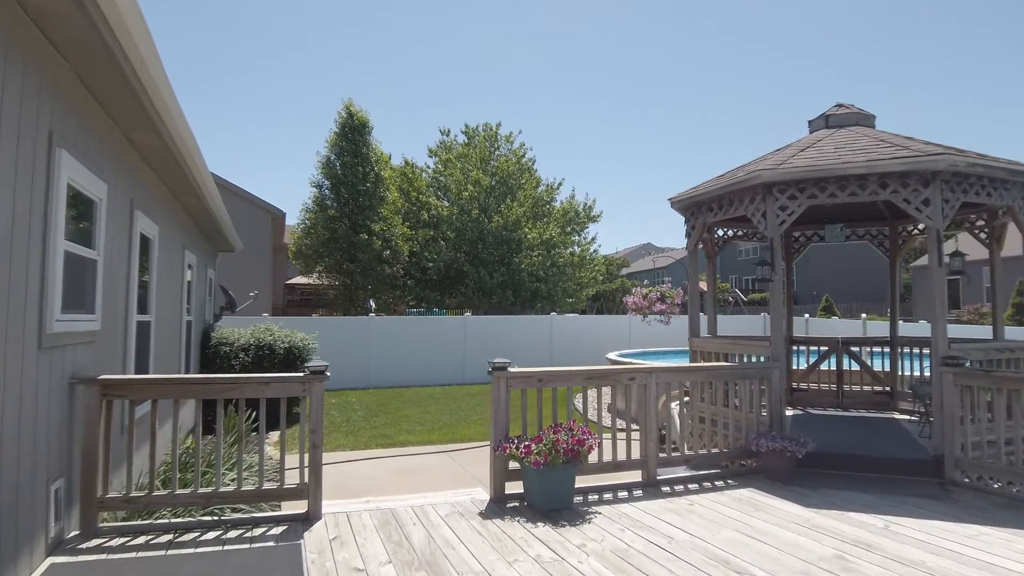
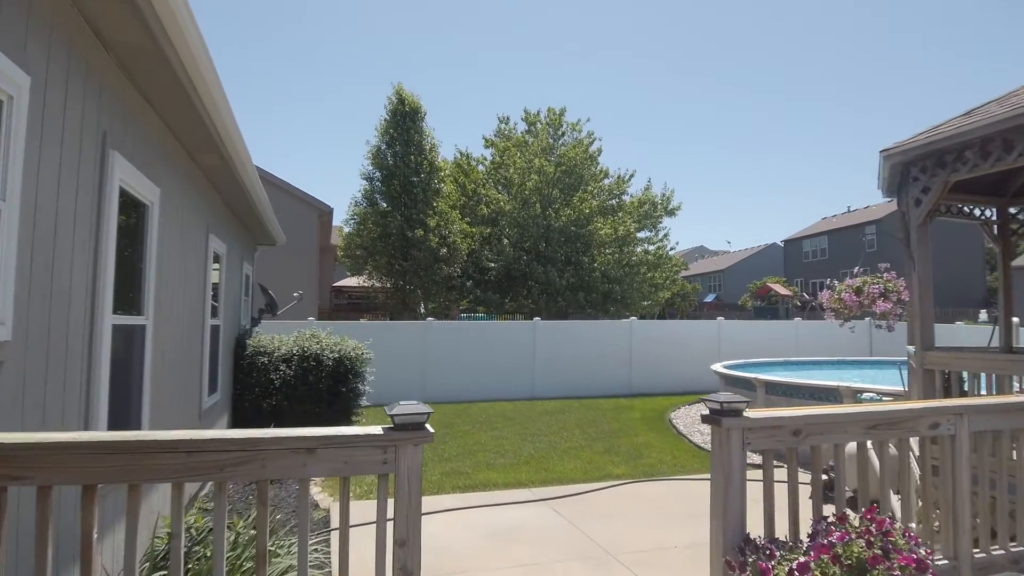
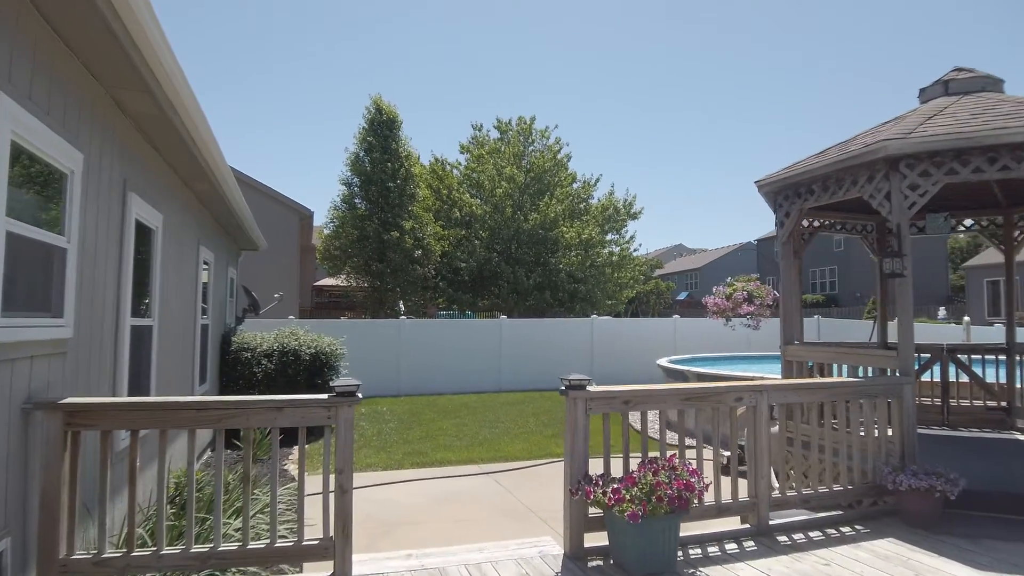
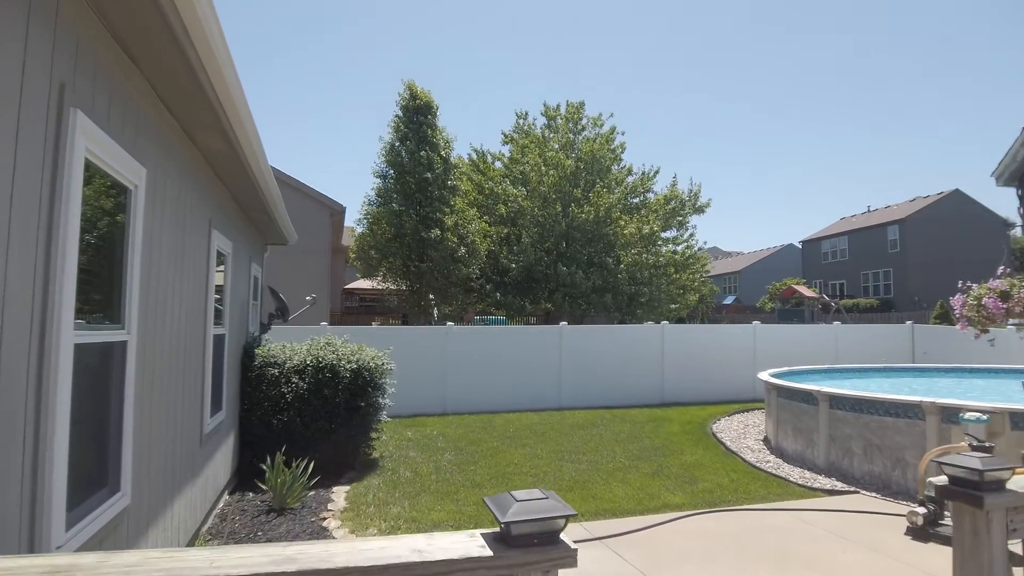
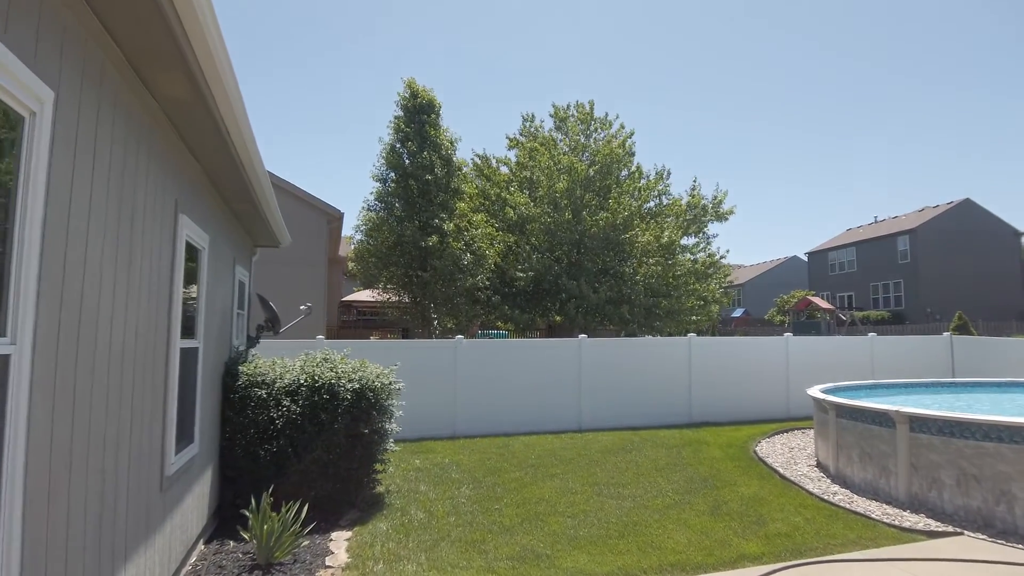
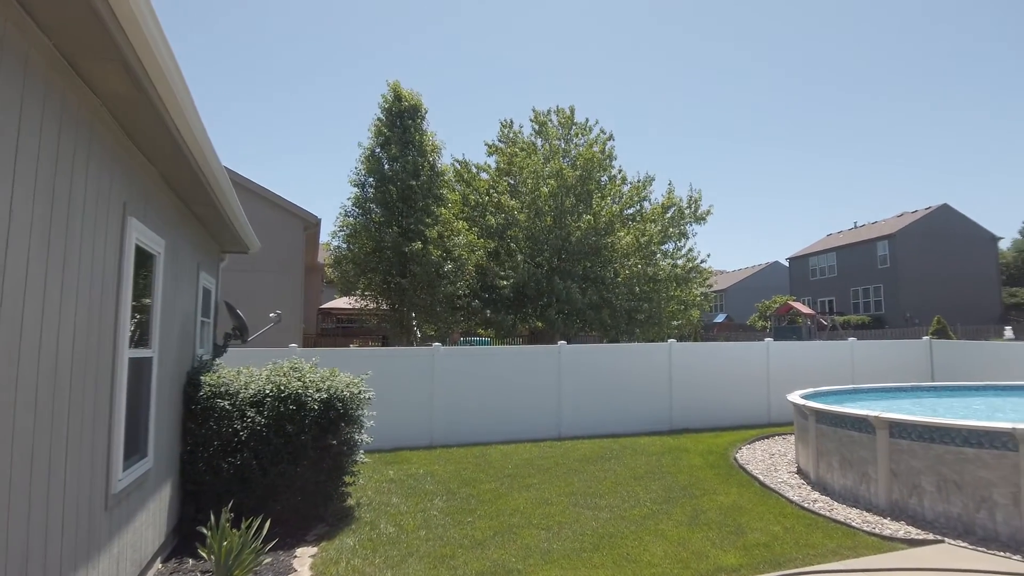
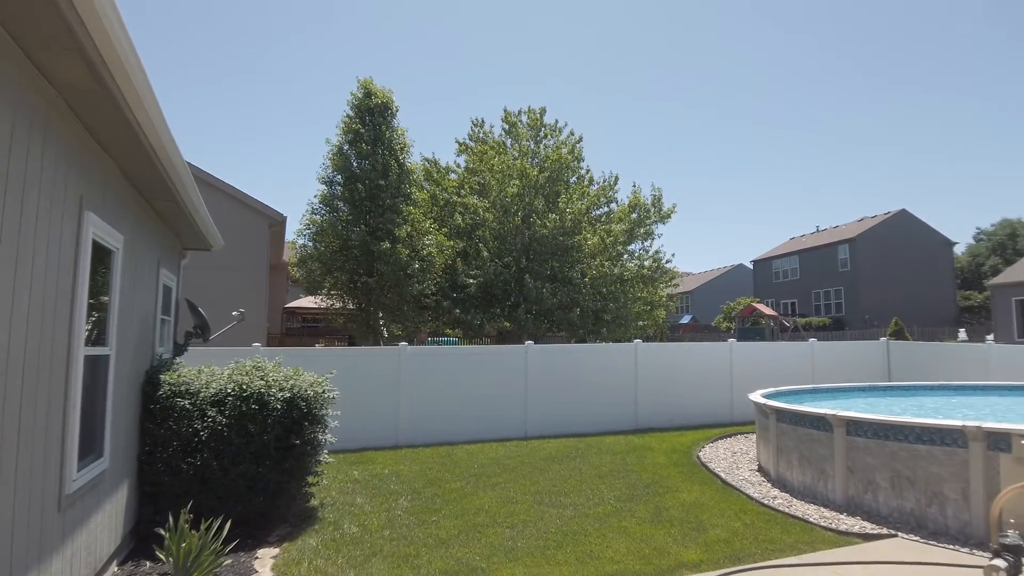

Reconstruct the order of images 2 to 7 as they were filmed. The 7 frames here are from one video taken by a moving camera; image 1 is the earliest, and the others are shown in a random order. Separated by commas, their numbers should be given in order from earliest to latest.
3, 2, 4, 5, 6, 7
